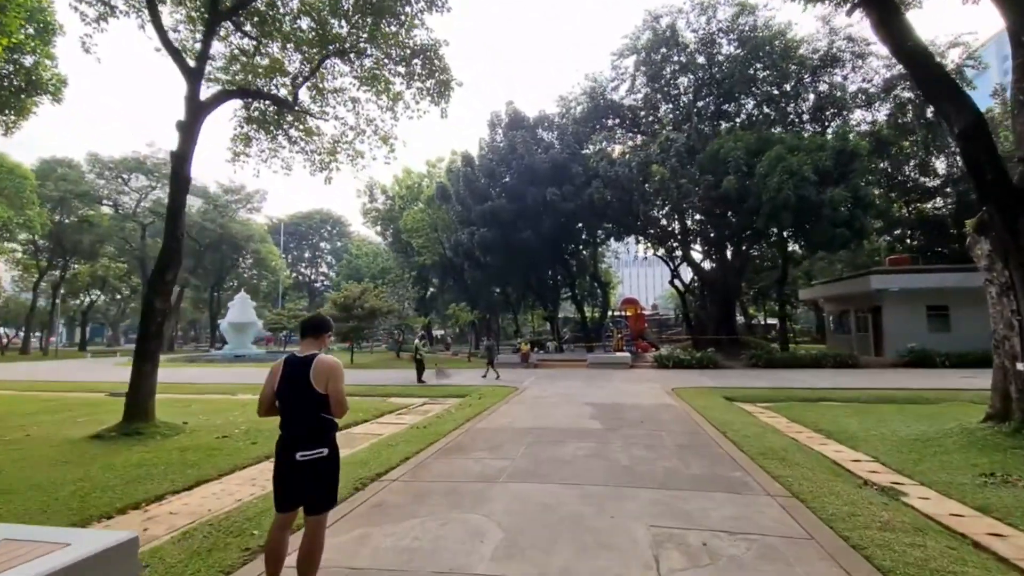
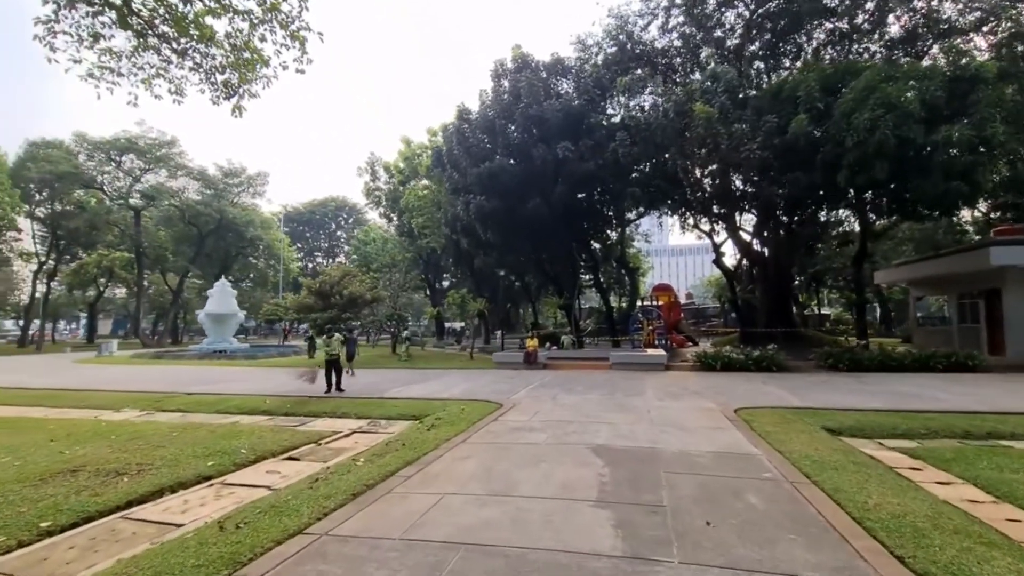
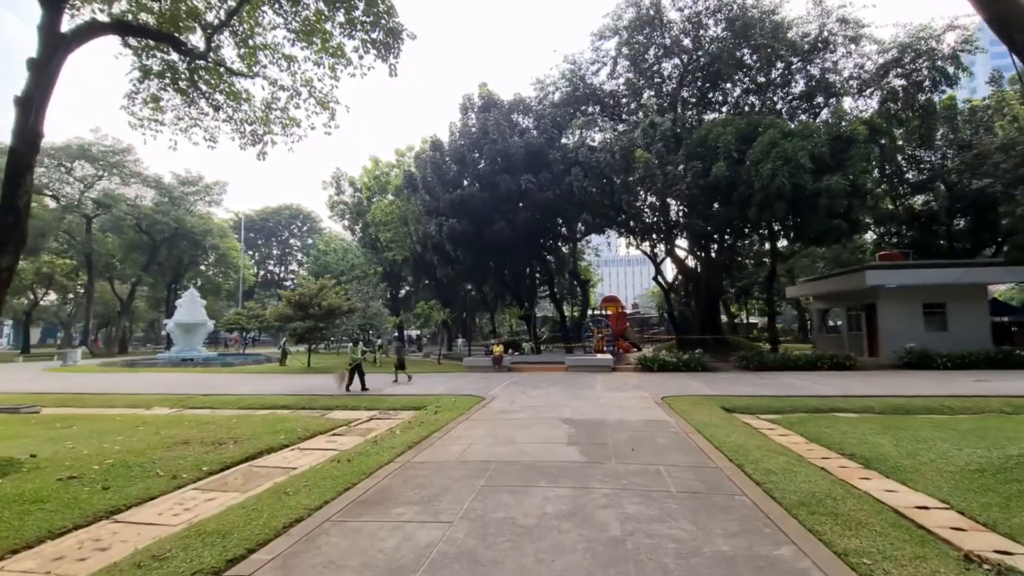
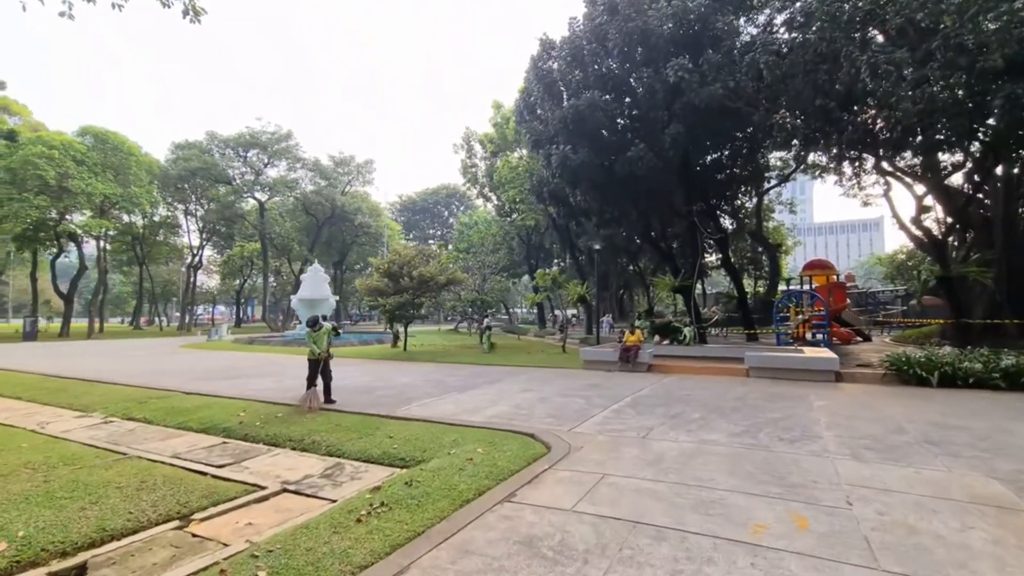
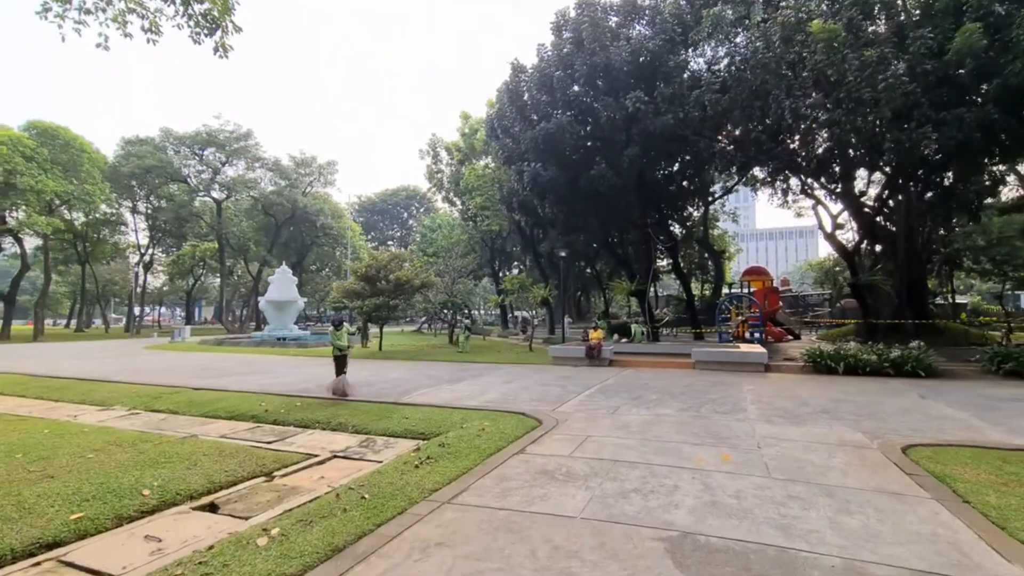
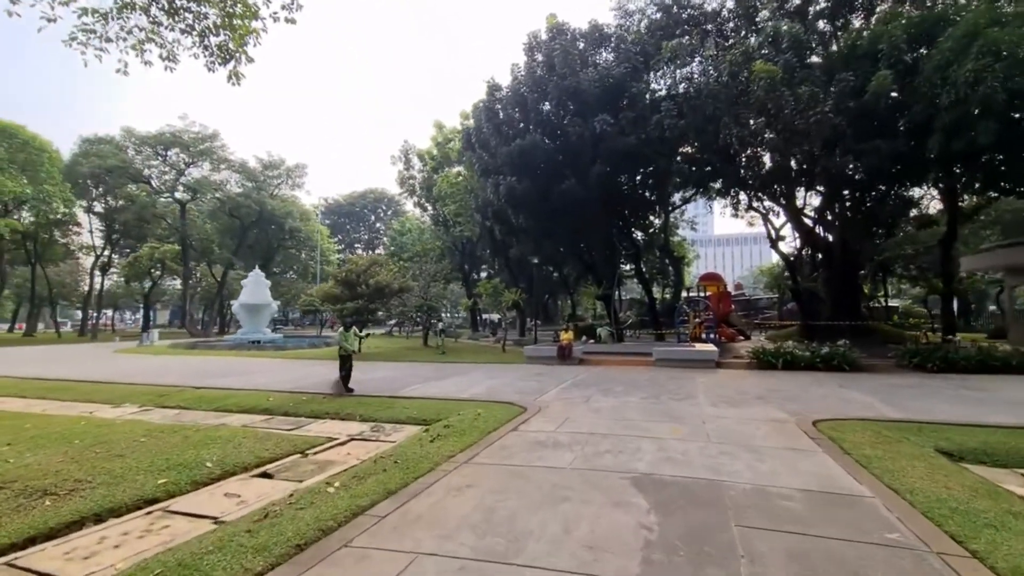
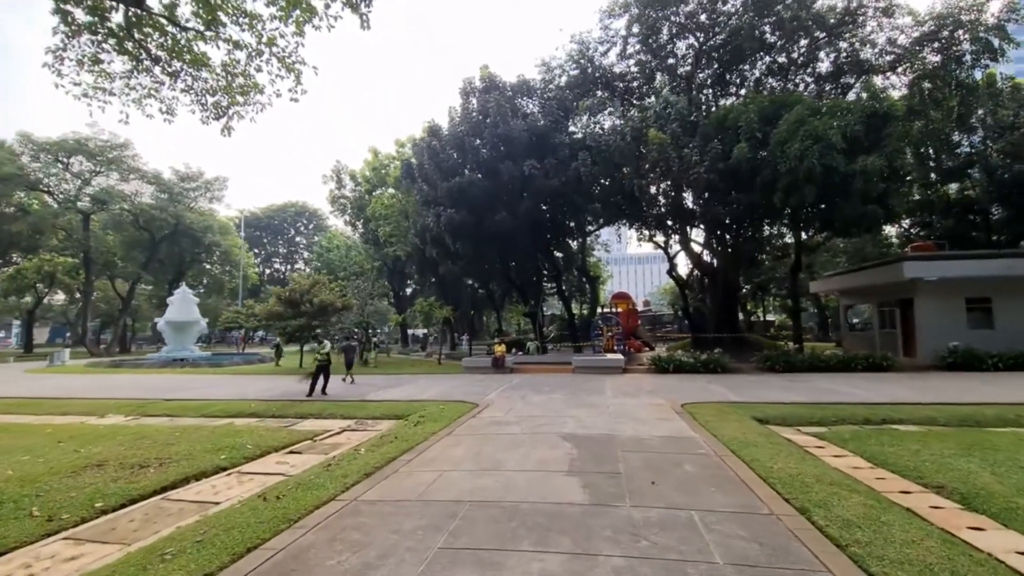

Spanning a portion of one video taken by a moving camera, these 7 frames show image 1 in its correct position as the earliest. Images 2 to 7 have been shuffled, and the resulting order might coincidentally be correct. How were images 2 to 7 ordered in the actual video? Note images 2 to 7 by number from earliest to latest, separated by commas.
3, 7, 2, 6, 5, 4
